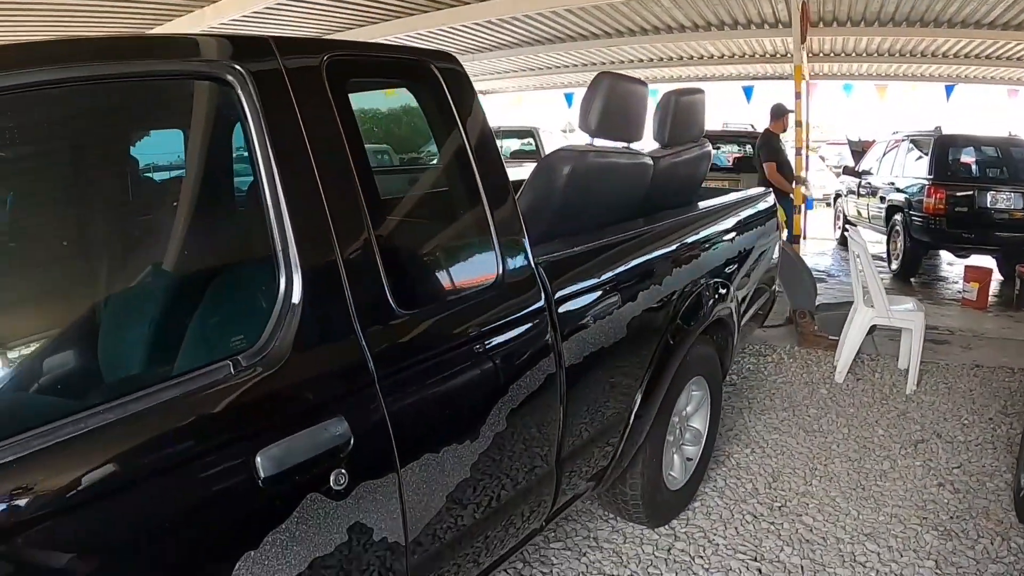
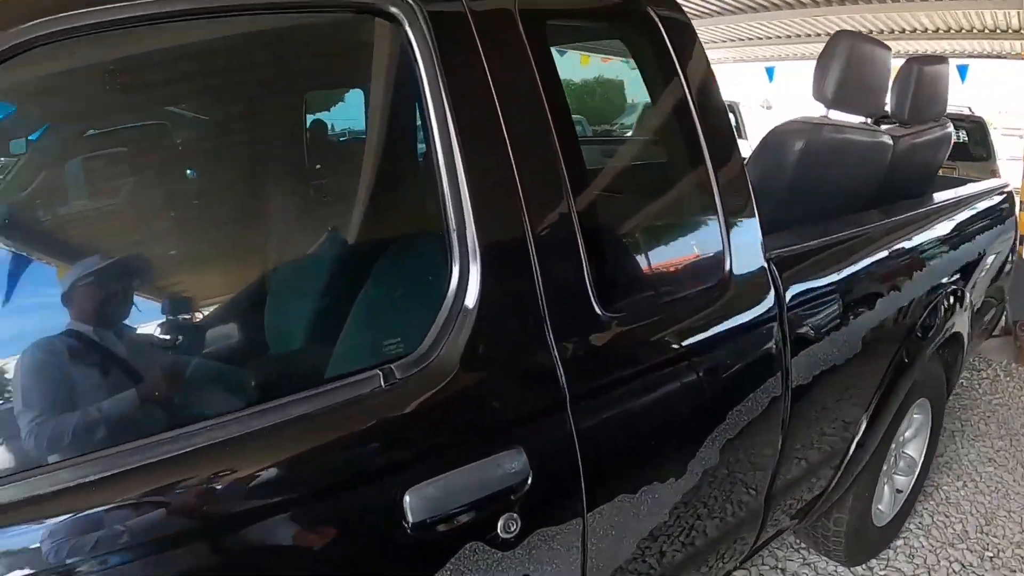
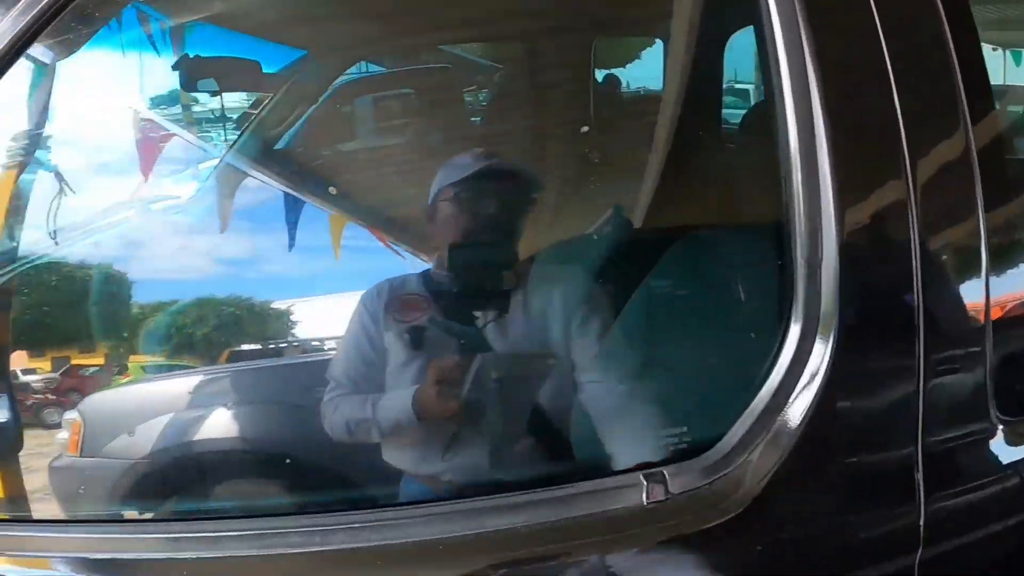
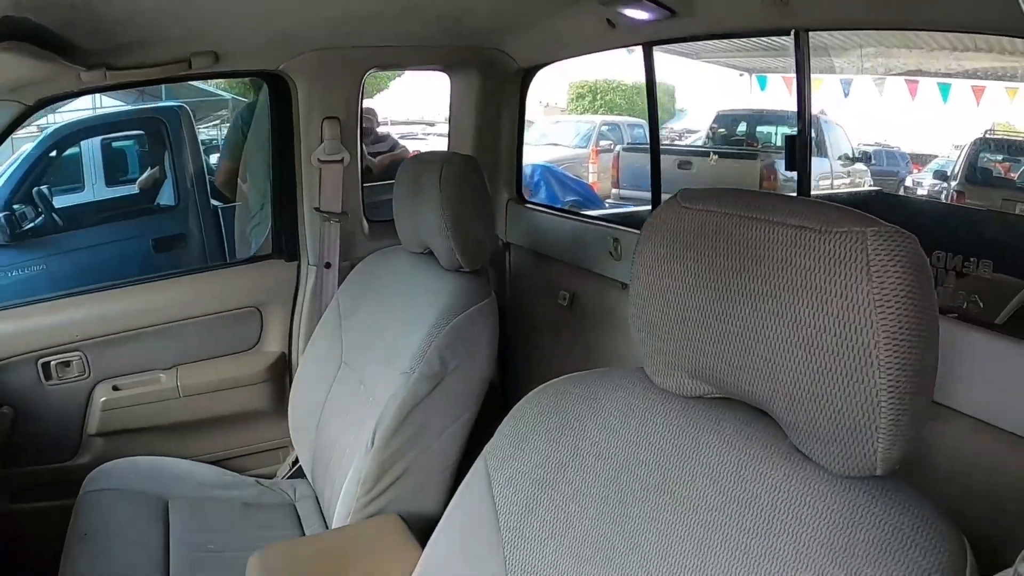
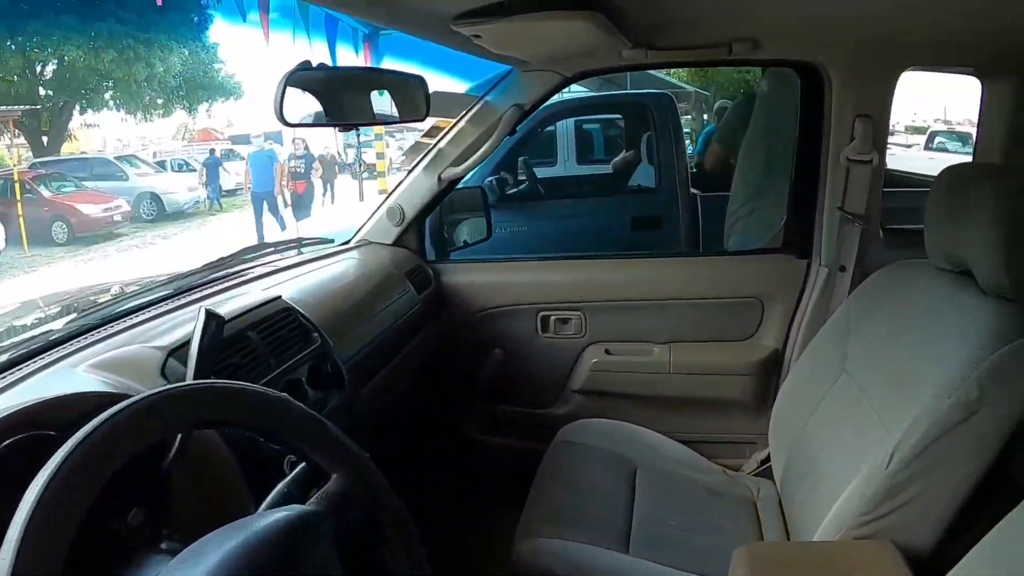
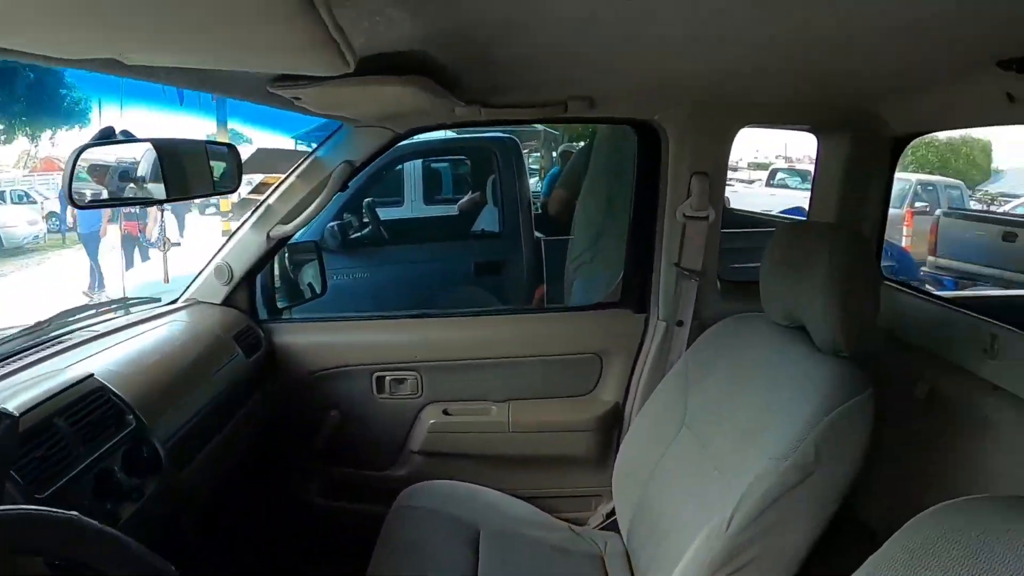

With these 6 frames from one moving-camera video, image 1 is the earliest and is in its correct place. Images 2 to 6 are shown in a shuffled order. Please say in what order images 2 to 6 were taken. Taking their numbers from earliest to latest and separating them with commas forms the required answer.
2, 3, 5, 6, 4
